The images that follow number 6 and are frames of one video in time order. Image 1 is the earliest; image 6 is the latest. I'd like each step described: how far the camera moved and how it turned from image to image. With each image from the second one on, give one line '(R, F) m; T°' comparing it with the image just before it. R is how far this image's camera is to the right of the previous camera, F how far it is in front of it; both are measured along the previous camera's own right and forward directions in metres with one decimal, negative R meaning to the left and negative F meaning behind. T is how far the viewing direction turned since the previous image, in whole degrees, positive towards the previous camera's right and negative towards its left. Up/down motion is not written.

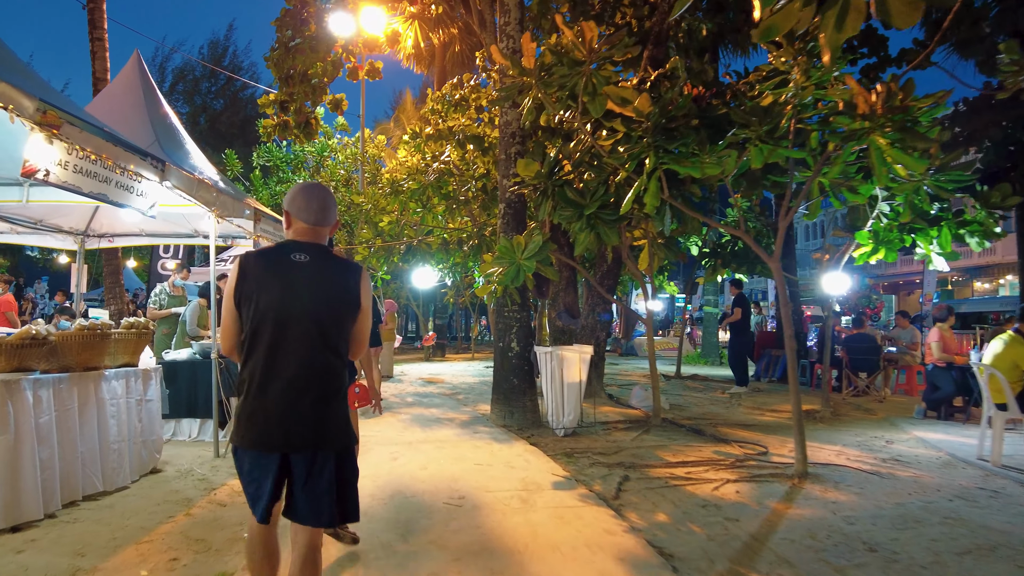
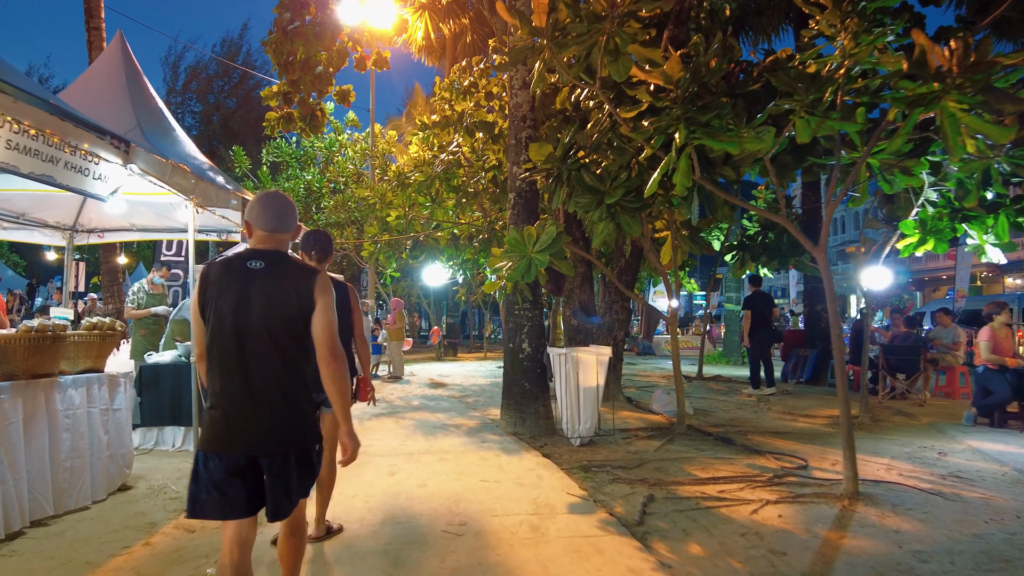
(0.0, +0.6) m; -1°
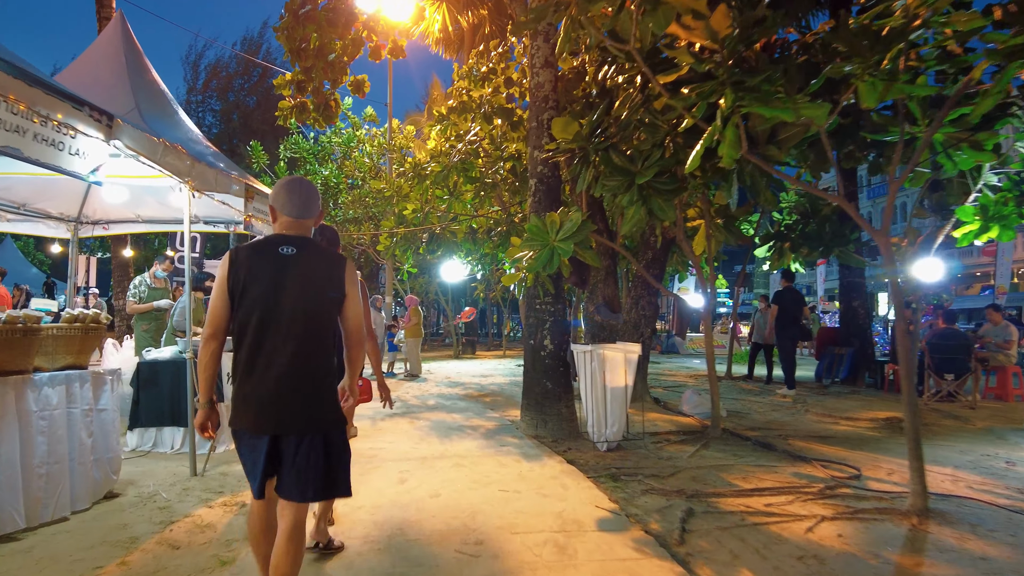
(0.0, +0.4) m; -2°
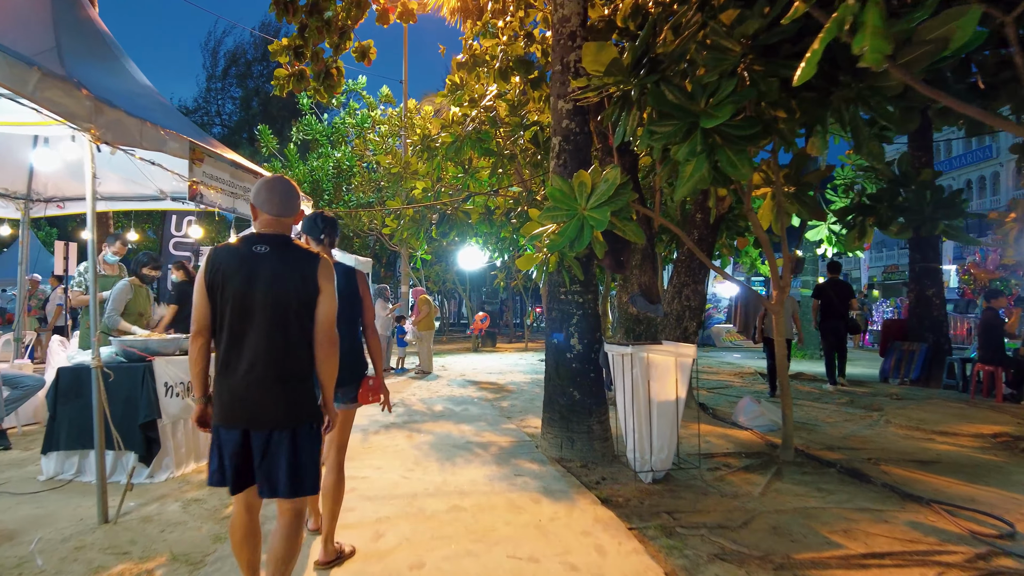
(+0.1, +1.3) m; -2°
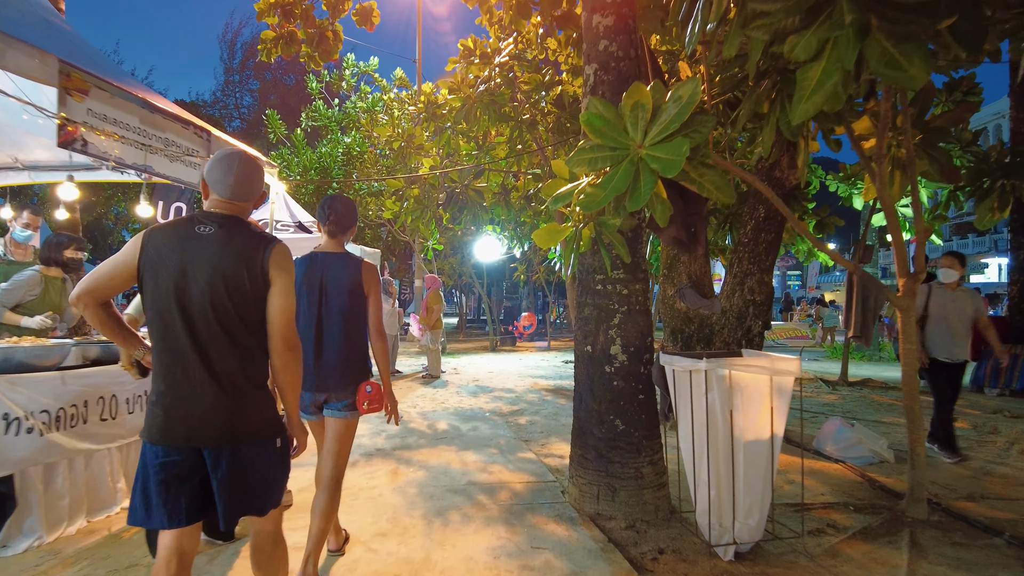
(0.0, +1.4) m; -2°
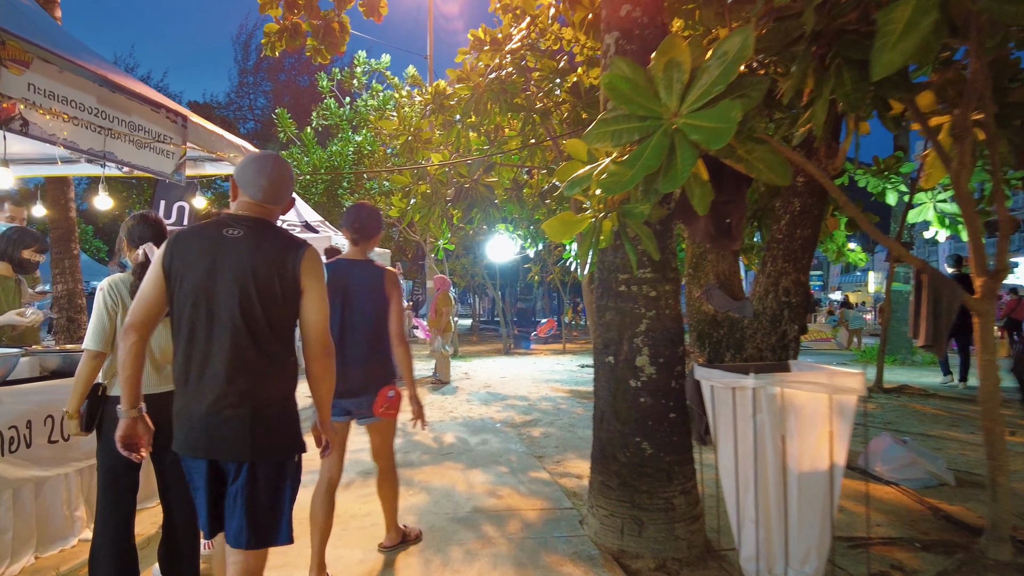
(0.0, +0.5) m; -1°
